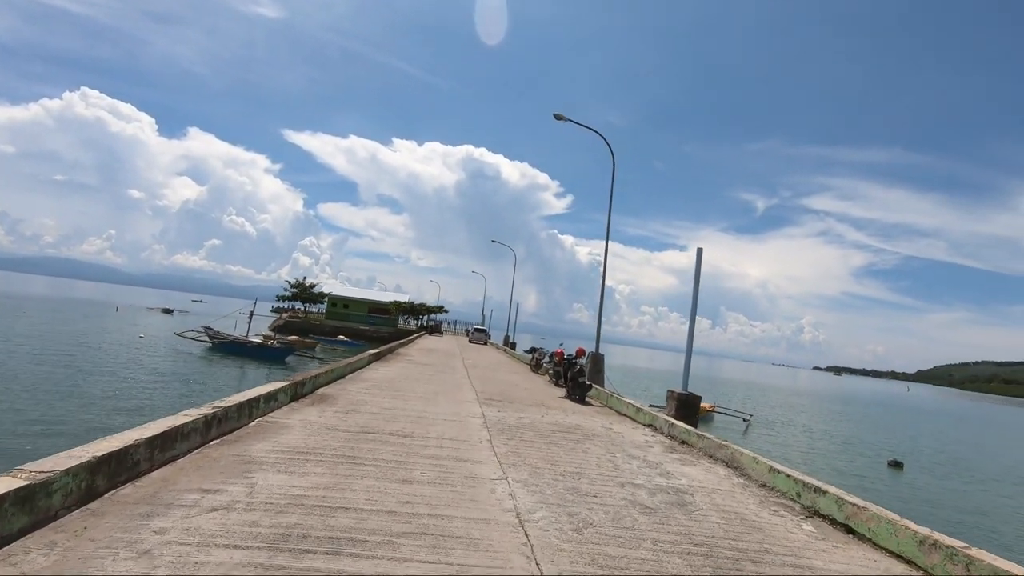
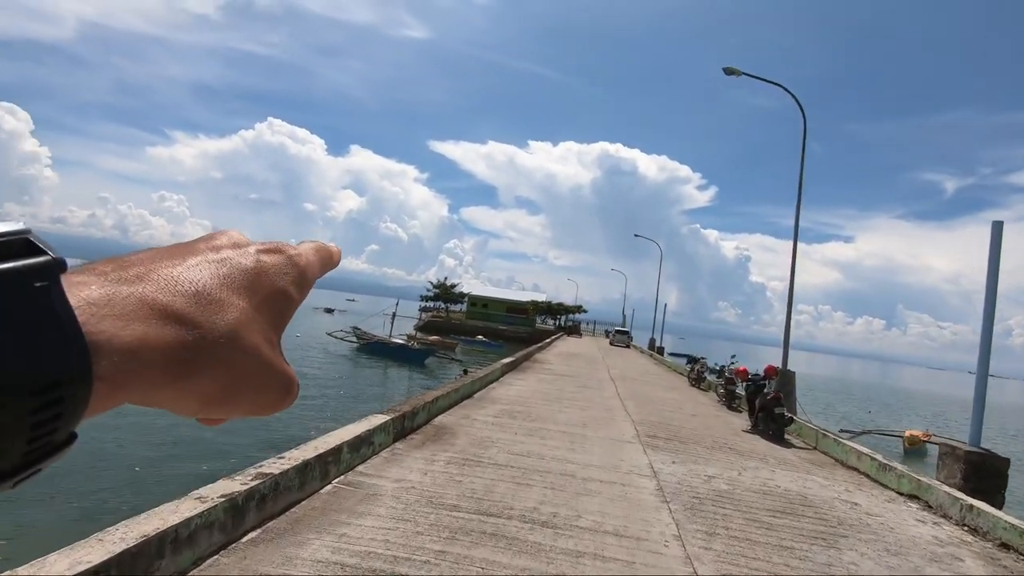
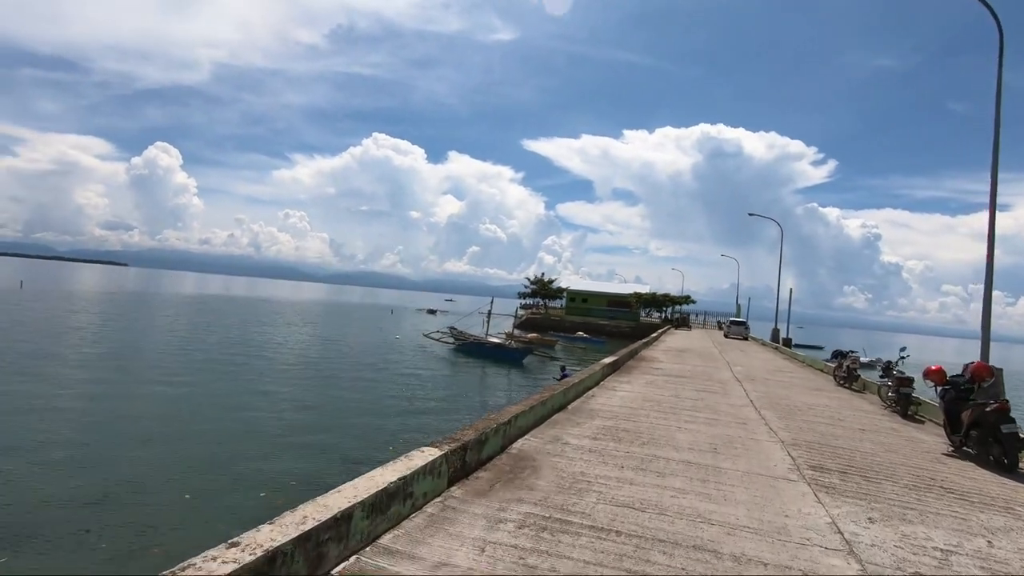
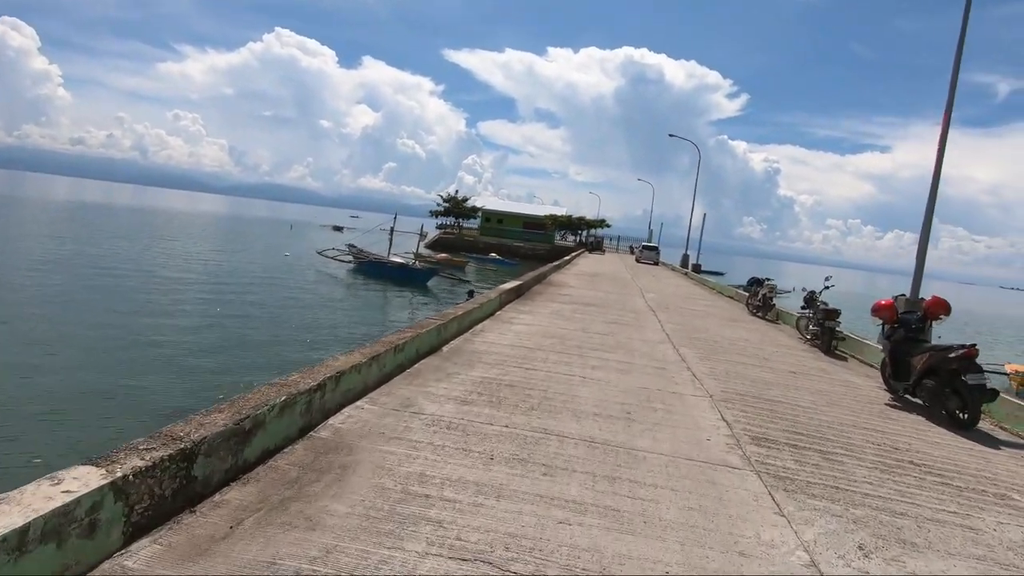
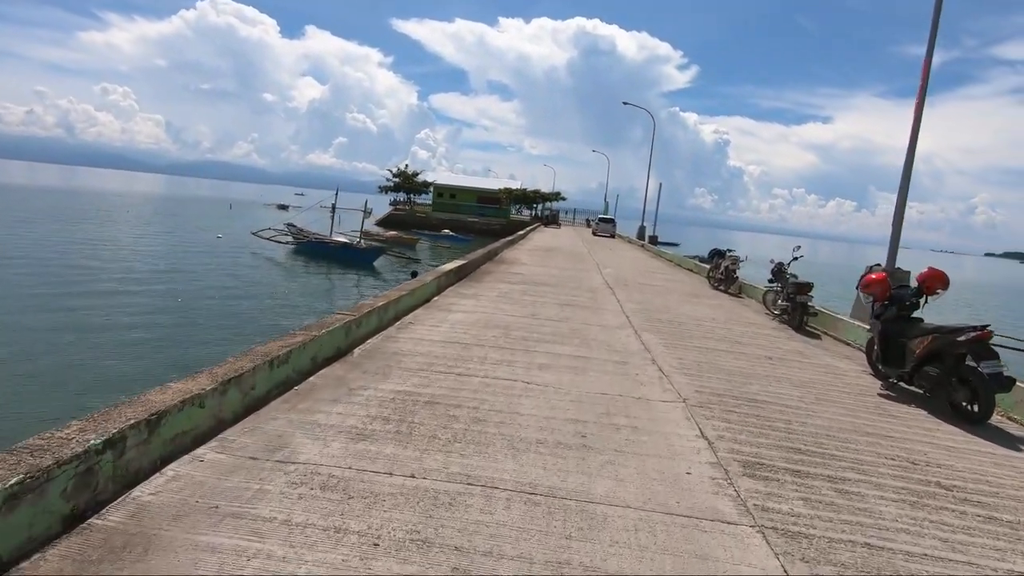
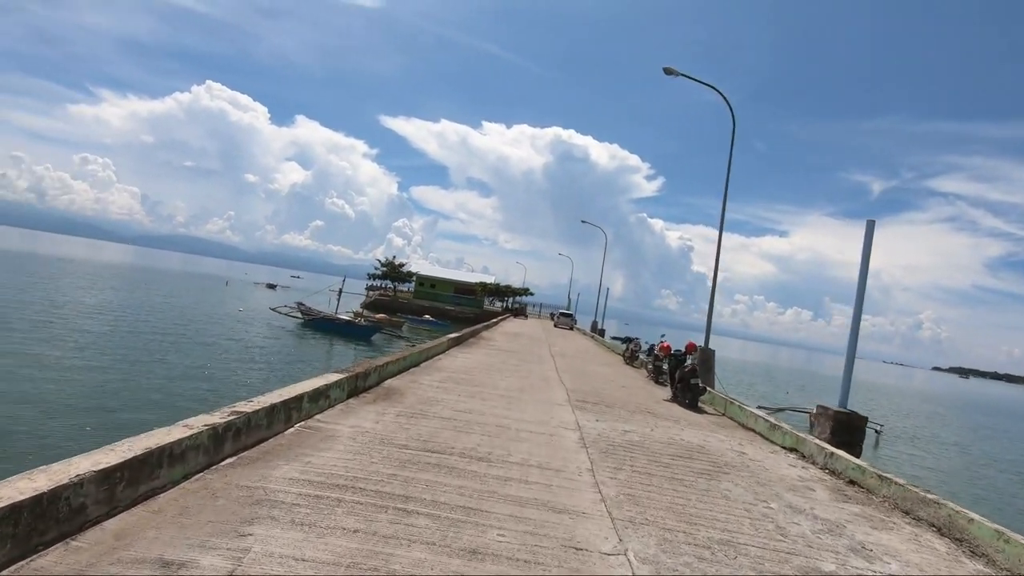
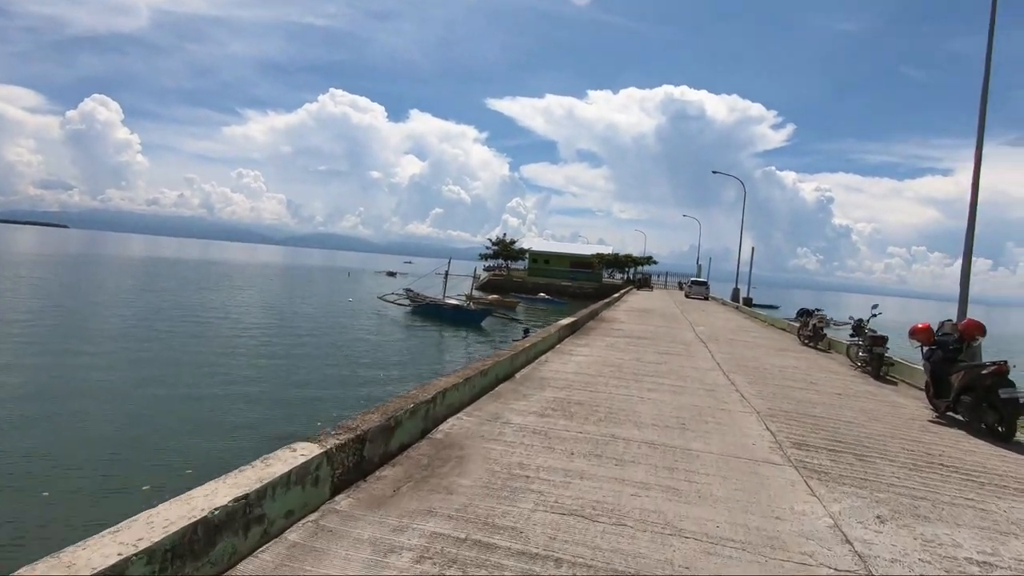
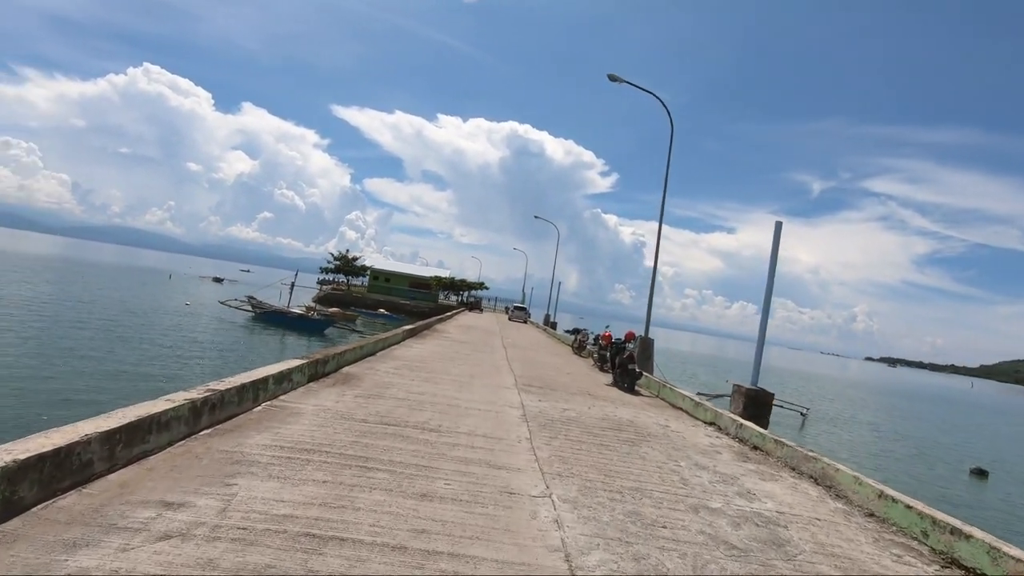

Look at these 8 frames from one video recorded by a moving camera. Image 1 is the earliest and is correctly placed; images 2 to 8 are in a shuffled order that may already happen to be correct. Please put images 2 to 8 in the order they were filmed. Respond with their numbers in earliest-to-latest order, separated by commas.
8, 6, 2, 3, 7, 4, 5
